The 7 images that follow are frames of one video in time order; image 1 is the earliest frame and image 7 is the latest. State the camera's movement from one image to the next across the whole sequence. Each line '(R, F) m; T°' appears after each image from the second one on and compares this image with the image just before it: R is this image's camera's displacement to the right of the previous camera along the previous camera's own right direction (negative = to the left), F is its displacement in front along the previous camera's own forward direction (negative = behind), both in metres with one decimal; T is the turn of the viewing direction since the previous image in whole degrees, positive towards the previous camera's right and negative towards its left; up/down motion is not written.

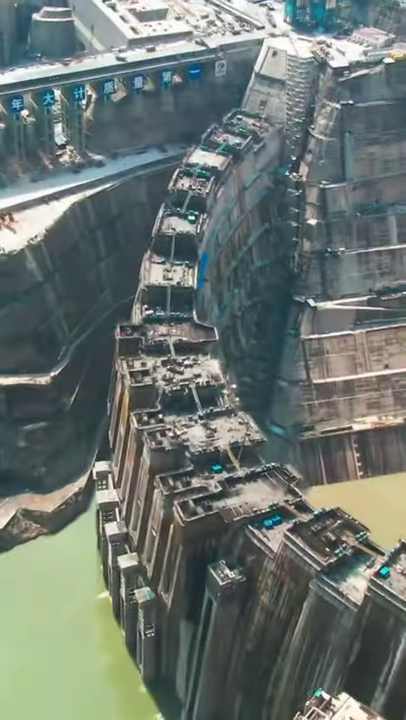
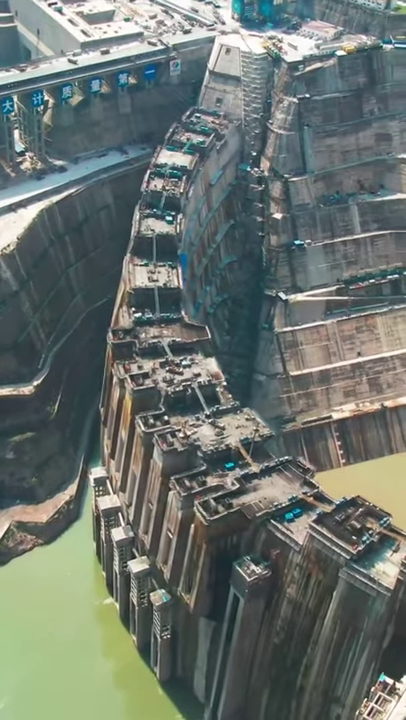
(-4.3, 0.0) m; +5°
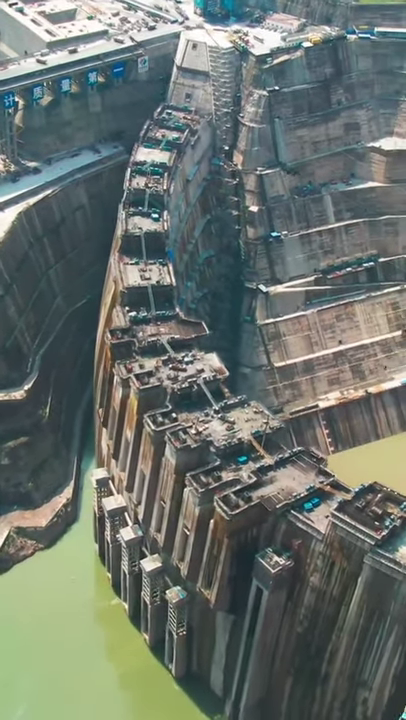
(-3.4, 0.0) m; +3°
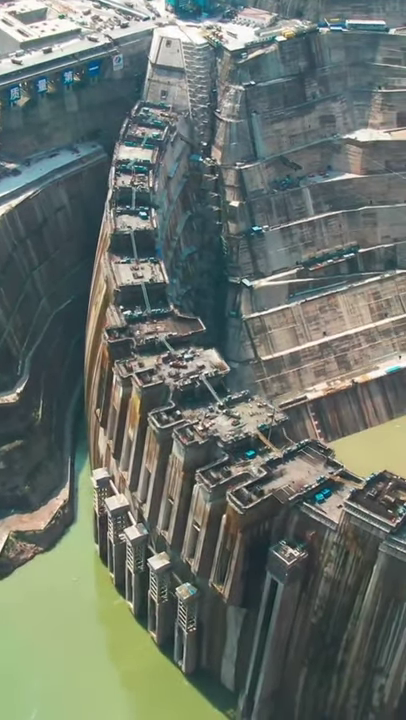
(-2.5, -0.1) m; +3°
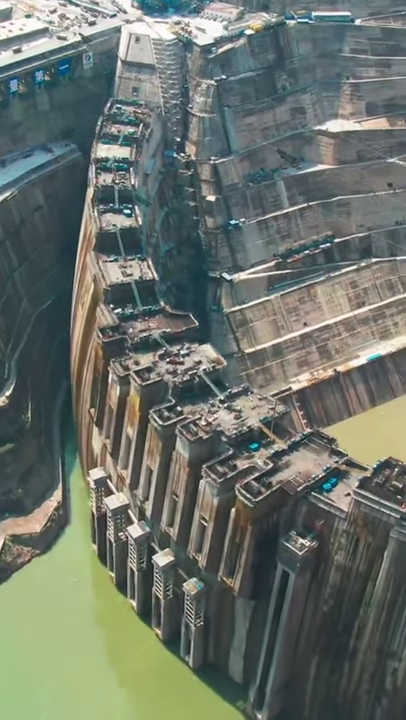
(-2.5, -0.1) m; +3°
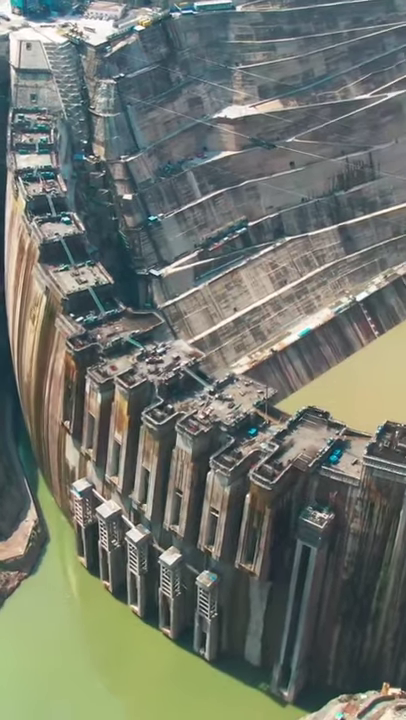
(-7.1, +0.2) m; +9°
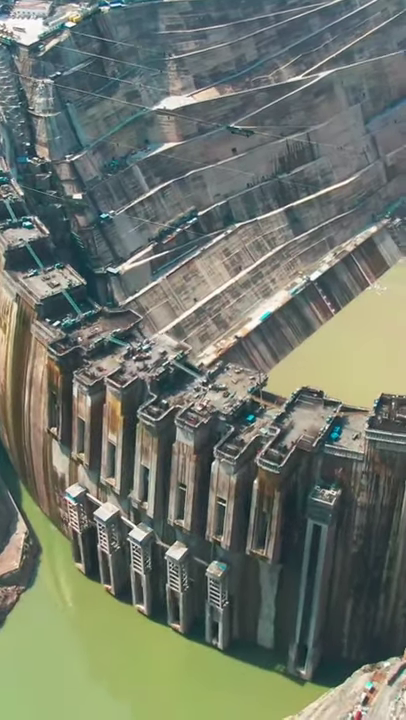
(-3.7, +0.4) m; +5°
